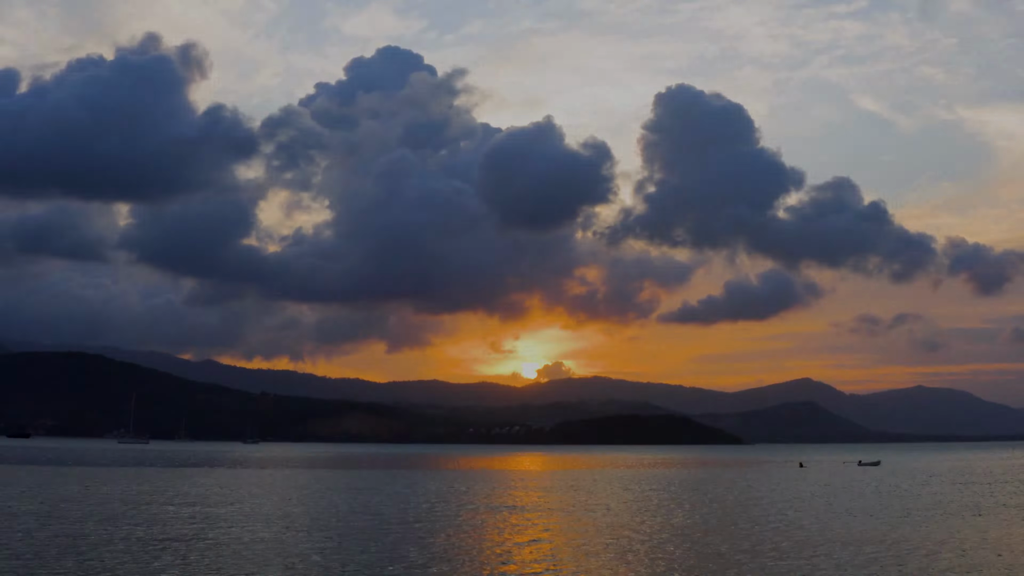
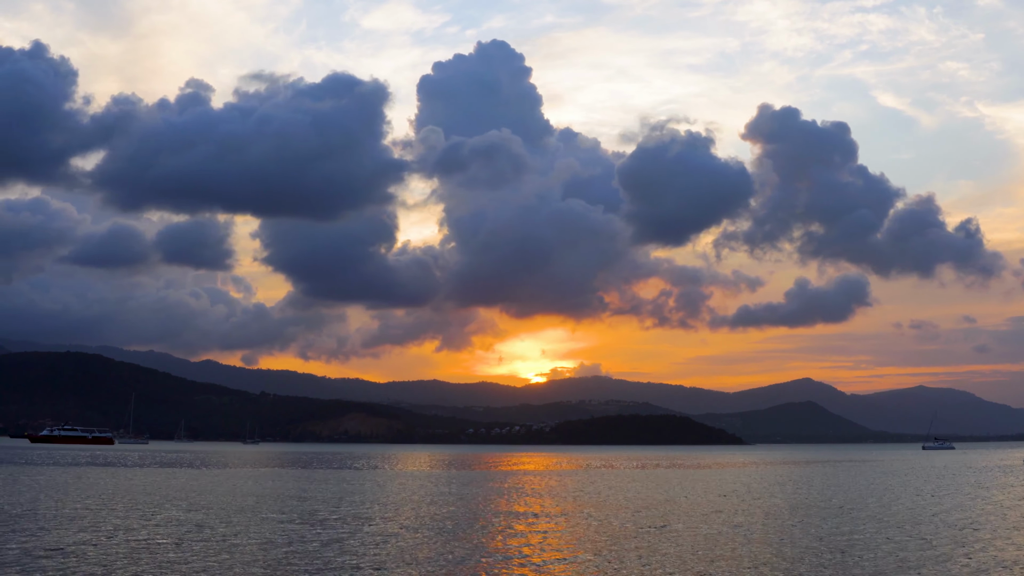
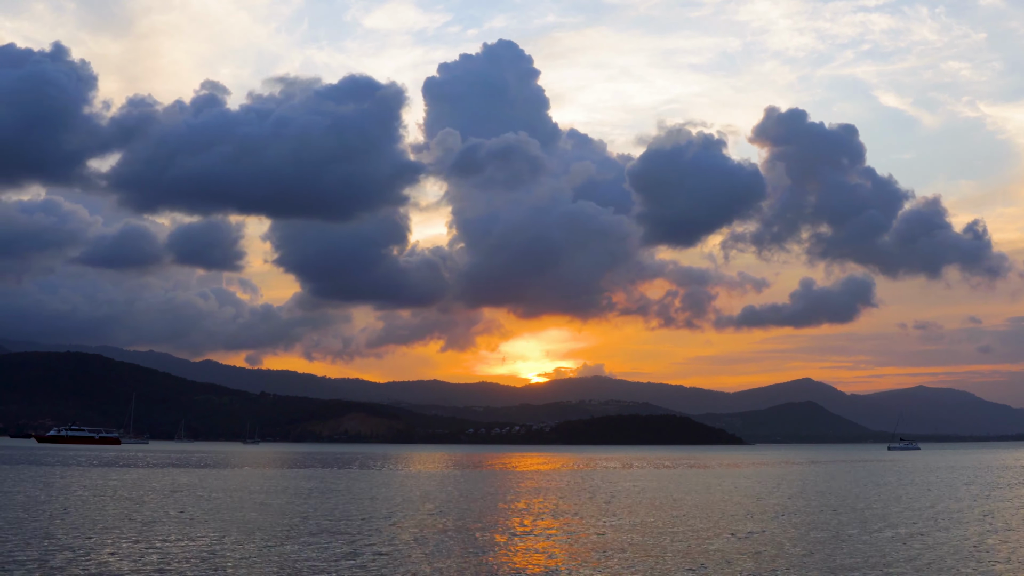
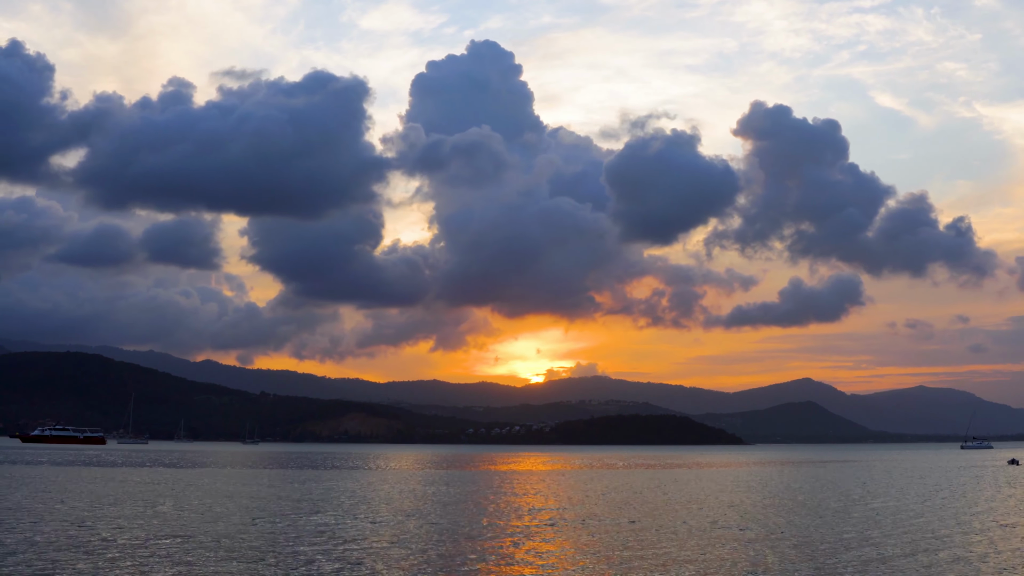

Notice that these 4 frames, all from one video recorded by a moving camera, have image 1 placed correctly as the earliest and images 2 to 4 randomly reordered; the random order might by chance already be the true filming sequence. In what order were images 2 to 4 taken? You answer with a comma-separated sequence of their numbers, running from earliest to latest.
4, 2, 3
